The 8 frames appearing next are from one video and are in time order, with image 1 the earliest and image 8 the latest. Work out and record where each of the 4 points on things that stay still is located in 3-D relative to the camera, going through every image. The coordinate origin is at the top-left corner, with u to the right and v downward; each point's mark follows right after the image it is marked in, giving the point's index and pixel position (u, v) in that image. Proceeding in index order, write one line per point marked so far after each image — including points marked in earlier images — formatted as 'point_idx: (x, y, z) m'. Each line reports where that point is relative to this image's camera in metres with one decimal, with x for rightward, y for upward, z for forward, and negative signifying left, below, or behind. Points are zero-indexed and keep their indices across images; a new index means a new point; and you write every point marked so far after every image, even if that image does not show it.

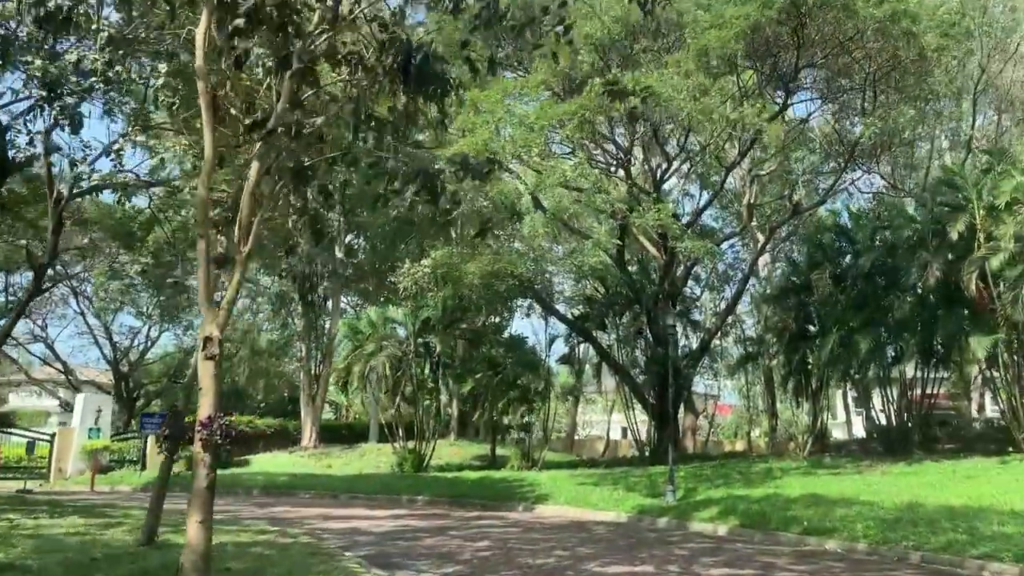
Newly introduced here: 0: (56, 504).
0: (-8.0, -3.8, +15.4) m
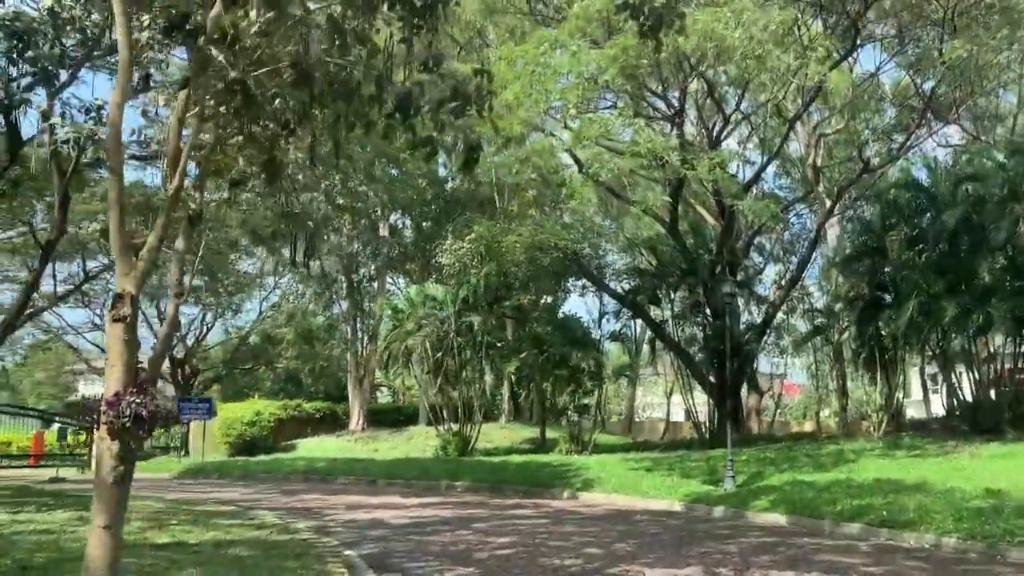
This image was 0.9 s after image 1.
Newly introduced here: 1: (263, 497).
0: (-7.4, -3.4, +14.5) m
1: (-4.6, -3.9, +16.3) m
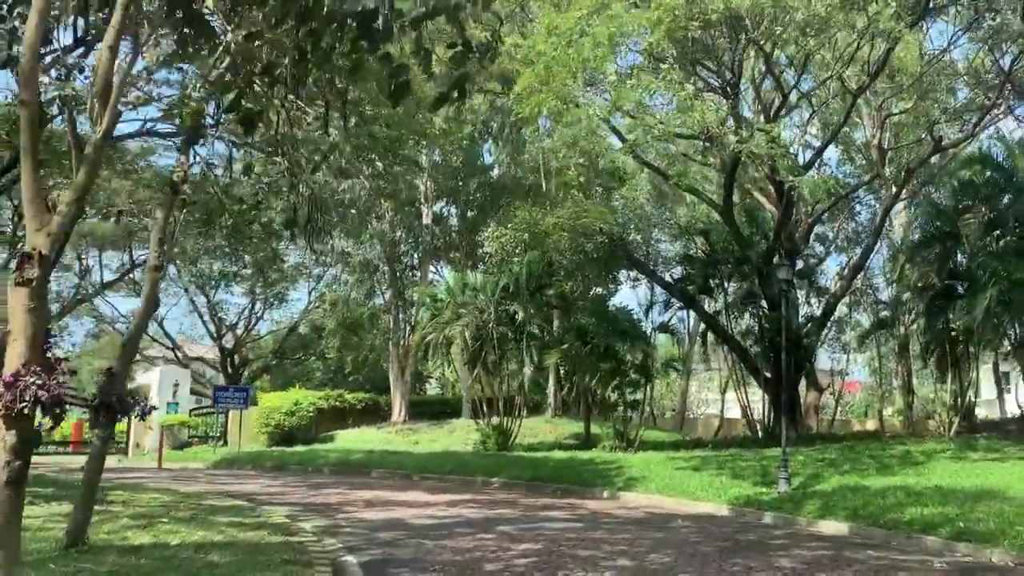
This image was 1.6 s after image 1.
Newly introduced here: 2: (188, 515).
0: (-6.8, -3.1, +13.9) m
1: (-4.0, -3.6, +15.5) m
2: (-3.7, -2.6, +10.1) m
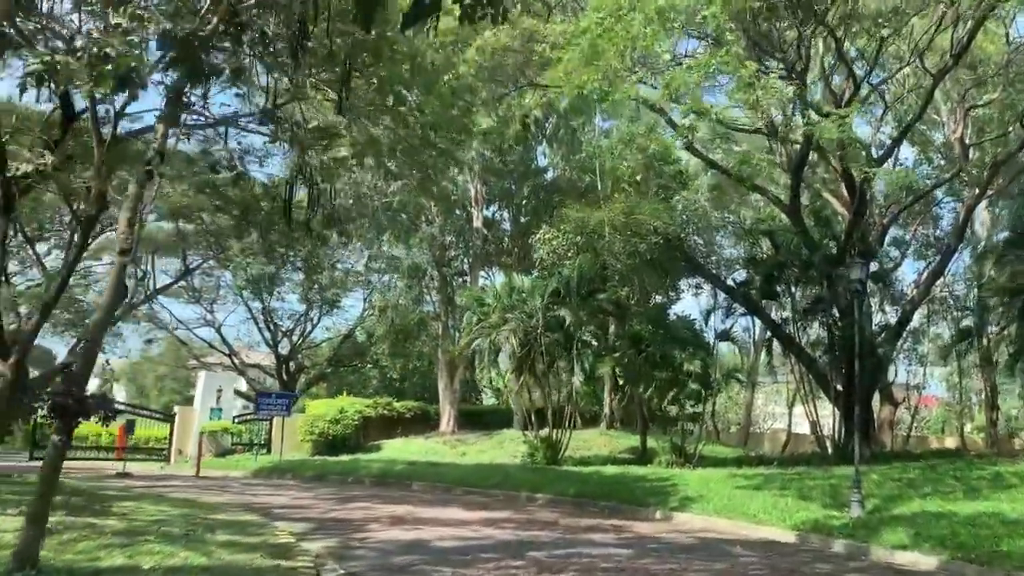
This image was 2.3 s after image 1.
0: (-6.3, -3.1, +13.2) m
1: (-3.3, -3.6, +14.5) m
2: (-3.4, -2.5, +9.1) m
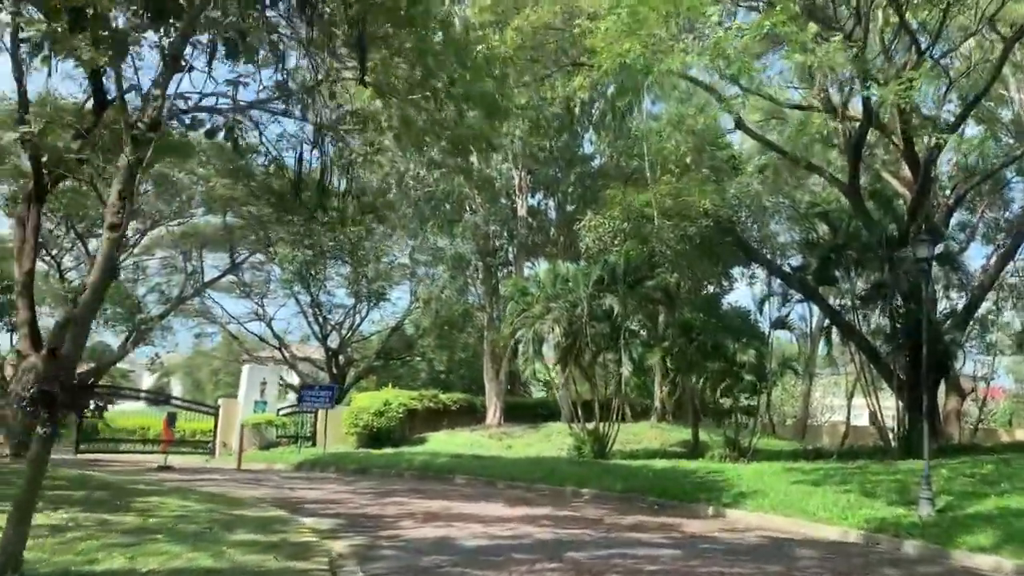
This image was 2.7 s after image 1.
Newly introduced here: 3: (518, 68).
0: (-5.7, -2.9, +12.8) m
1: (-2.6, -3.4, +14.0) m
2: (-3.0, -2.3, +8.6) m
3: (+0.1, +4.6, +18.7) m
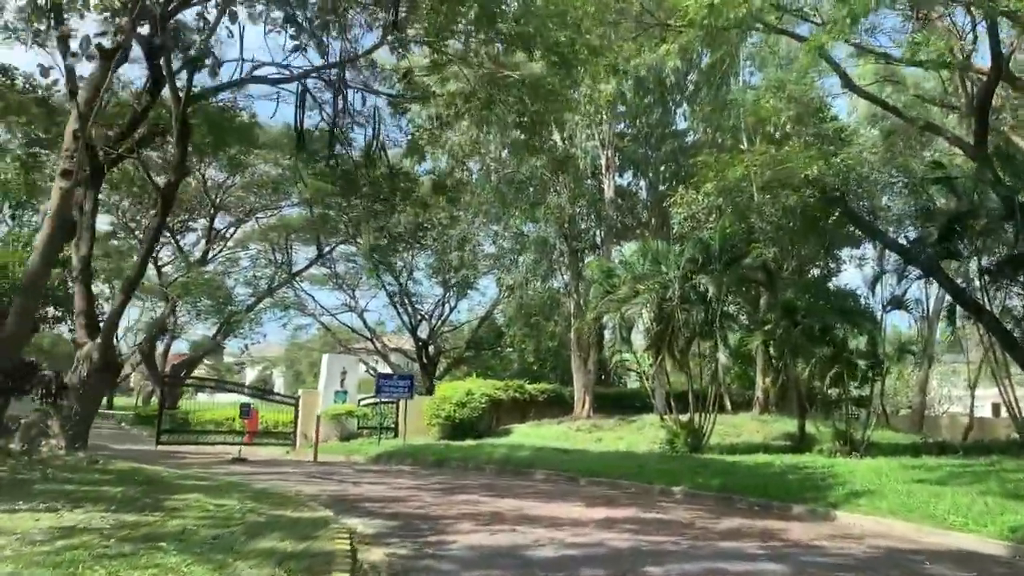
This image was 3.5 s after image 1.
0: (-4.6, -2.6, +12.0) m
1: (-1.5, -3.0, +12.9) m
2: (-2.5, -2.1, +7.5) m
3: (+1.7, +5.0, +17.2) m
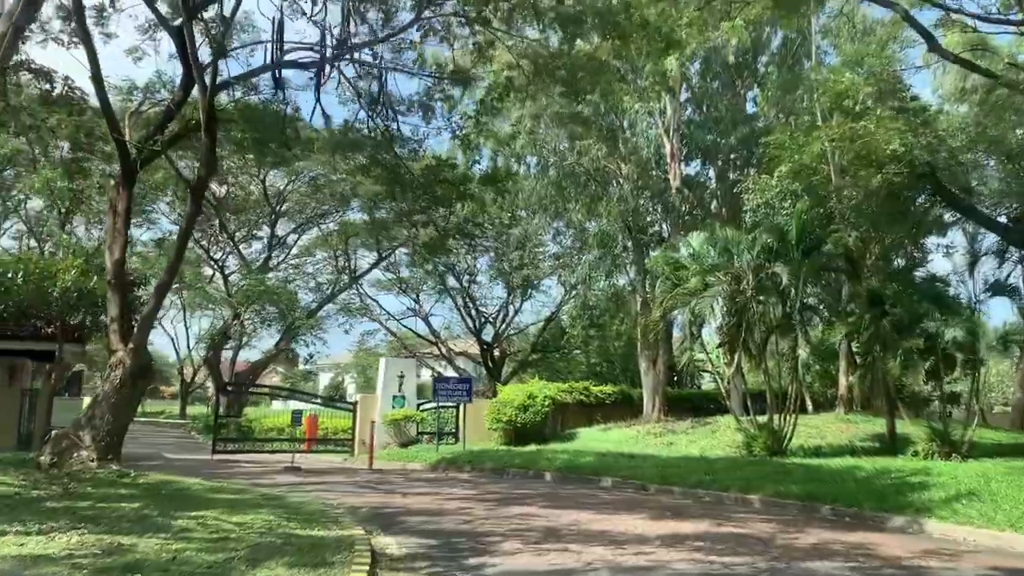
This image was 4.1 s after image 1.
0: (-3.9, -2.6, +11.2) m
1: (-0.7, -3.0, +11.8) m
2: (-2.2, -2.0, +6.5) m
3: (+2.6, +5.2, +15.9) m
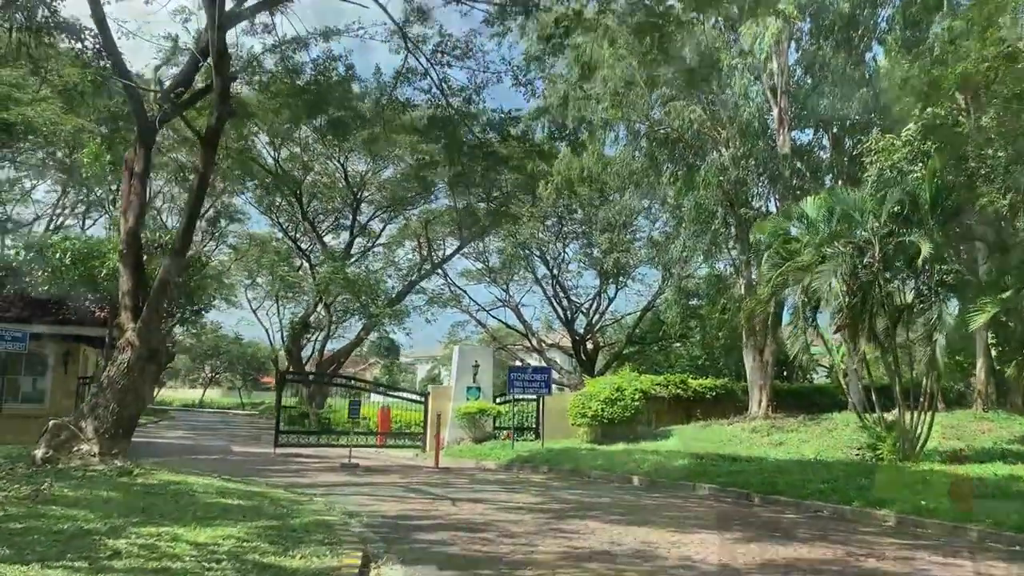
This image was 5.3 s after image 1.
0: (-3.3, -2.2, +9.3) m
1: (0.0, -2.5, +9.5) m
2: (-2.1, -1.6, +4.5) m
3: (+3.6, +5.7, +13.2) m
